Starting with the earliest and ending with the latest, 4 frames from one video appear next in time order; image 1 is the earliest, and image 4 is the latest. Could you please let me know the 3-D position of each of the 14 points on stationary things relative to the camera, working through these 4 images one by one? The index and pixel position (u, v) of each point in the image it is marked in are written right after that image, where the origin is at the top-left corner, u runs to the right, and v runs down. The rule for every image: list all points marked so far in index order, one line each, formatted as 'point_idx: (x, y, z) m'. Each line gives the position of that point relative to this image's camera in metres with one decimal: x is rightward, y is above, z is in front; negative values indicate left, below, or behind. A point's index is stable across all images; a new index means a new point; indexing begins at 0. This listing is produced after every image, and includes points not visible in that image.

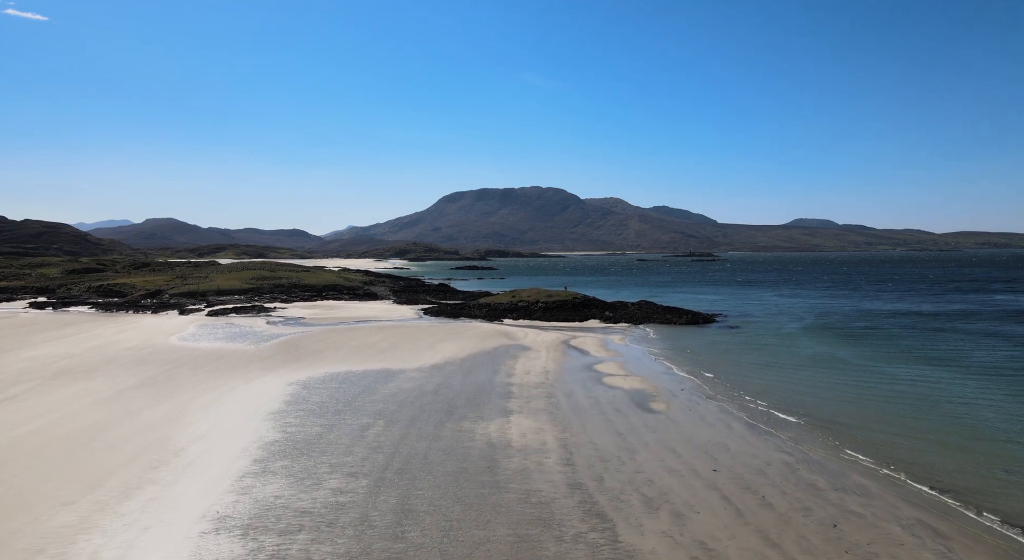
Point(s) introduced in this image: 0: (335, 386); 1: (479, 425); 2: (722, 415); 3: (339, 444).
0: (-5.4, -3.2, +19.7) m
1: (-0.8, -3.5, +15.7) m
2: (+5.4, -3.4, +16.6) m
3: (-3.7, -3.5, +13.9) m
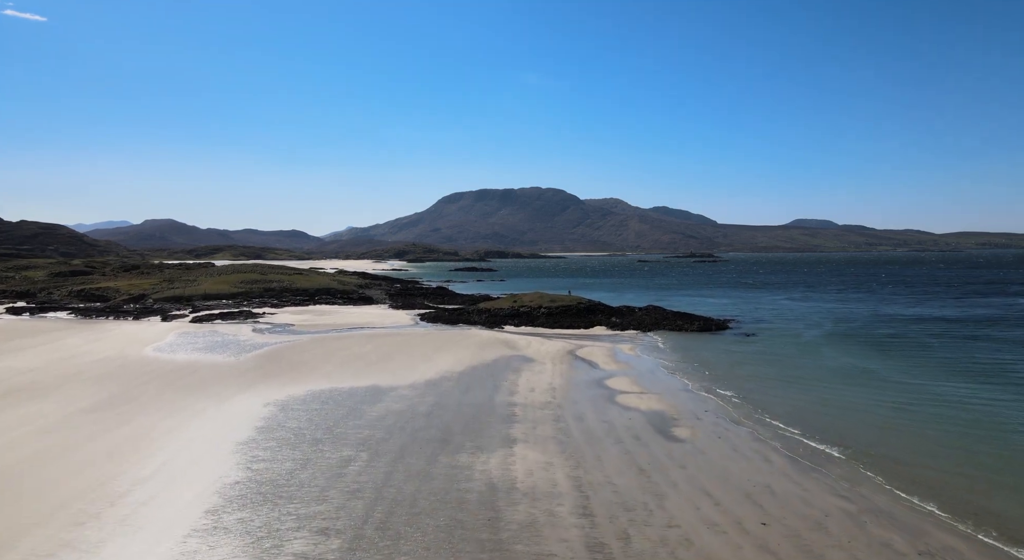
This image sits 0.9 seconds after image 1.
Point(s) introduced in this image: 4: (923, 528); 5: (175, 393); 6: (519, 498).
0: (-5.3, -3.5, +17.5) m
1: (-0.7, -3.7, +13.5) m
2: (+5.5, -3.7, +14.4) m
3: (-3.6, -3.7, +11.7) m
4: (+6.5, -3.9, +10.2) m
5: (-10.1, -3.4, +19.4) m
6: (+0.1, -3.8, +11.4) m
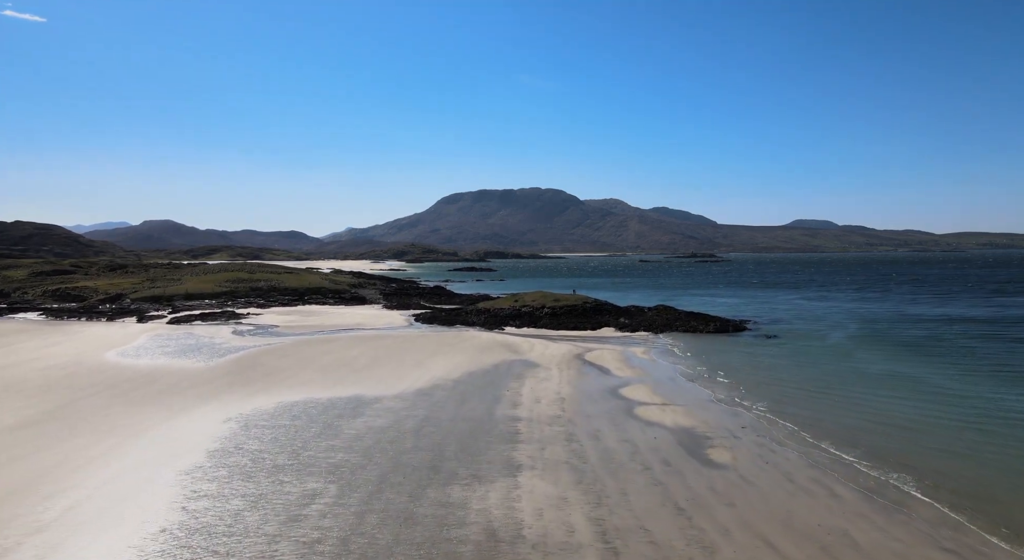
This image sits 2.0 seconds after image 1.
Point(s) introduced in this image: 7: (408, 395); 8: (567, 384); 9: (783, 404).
0: (-5.2, -3.3, +14.9) m
1: (-0.6, -3.6, +10.9) m
2: (+5.5, -3.5, +11.8) m
3: (-3.5, -3.6, +9.1) m
4: (+6.6, -3.7, +7.6) m
5: (-10.0, -3.2, +16.8) m
6: (+0.2, -3.7, +8.8) m
7: (-2.9, -3.2, +18.1) m
8: (+1.7, -3.2, +20.0) m
9: (+7.4, -3.4, +17.8) m
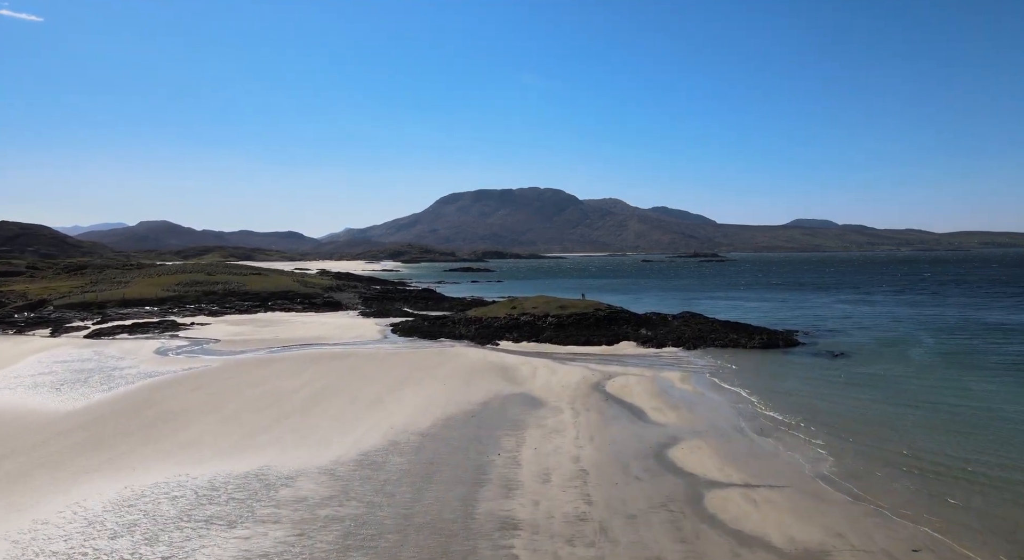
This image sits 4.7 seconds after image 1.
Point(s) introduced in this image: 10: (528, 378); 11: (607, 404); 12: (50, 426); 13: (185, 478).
0: (-5.3, -3.4, +8.4) m
1: (-0.7, -3.7, +4.4) m
2: (+5.4, -3.6, +5.3) m
3: (-3.6, -3.7, +2.6) m
4: (+6.5, -3.8, +1.1) m
5: (-10.1, -3.4, +10.2) m
6: (+0.1, -3.8, +2.3) m
7: (-3.0, -3.3, +11.6) m
8: (+1.6, -3.3, +13.4) m
9: (+7.3, -3.5, +11.3) m
10: (+0.5, -3.0, +20.0) m
11: (+2.4, -3.2, +16.8) m
12: (-10.2, -3.3, +14.3) m
13: (-5.4, -3.3, +10.8) m
